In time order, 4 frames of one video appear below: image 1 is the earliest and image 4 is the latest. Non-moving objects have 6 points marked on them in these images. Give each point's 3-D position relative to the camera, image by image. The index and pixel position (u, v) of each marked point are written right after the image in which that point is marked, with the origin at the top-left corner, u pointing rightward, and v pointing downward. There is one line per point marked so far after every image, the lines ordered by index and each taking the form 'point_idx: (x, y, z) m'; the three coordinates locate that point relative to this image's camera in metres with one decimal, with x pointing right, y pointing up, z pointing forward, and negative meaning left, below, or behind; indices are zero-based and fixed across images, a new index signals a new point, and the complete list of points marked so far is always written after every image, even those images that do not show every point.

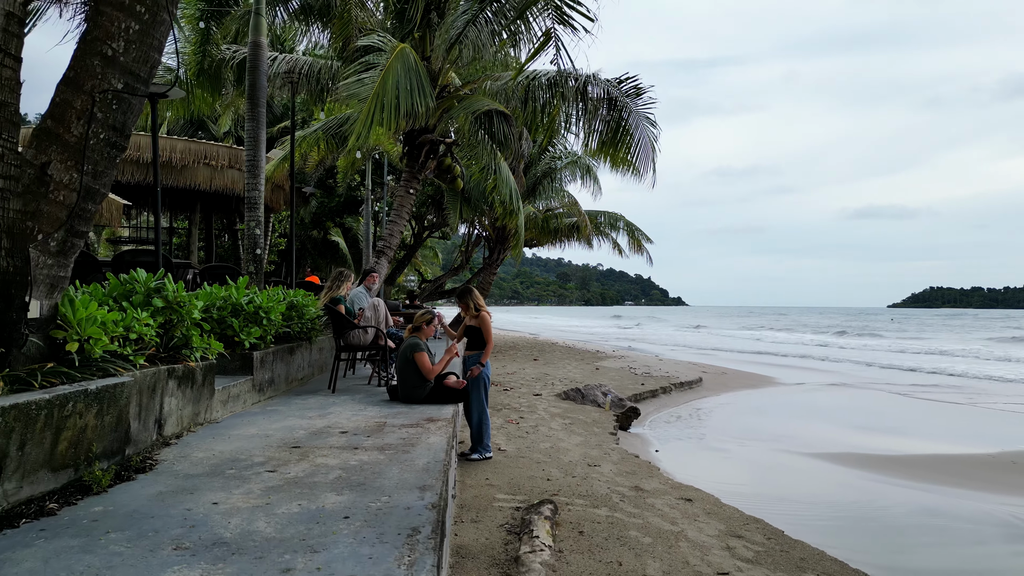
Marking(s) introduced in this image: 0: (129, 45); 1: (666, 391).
0: (-1.7, +1.1, +2.8) m
1: (+3.1, -2.1, +12.2) m
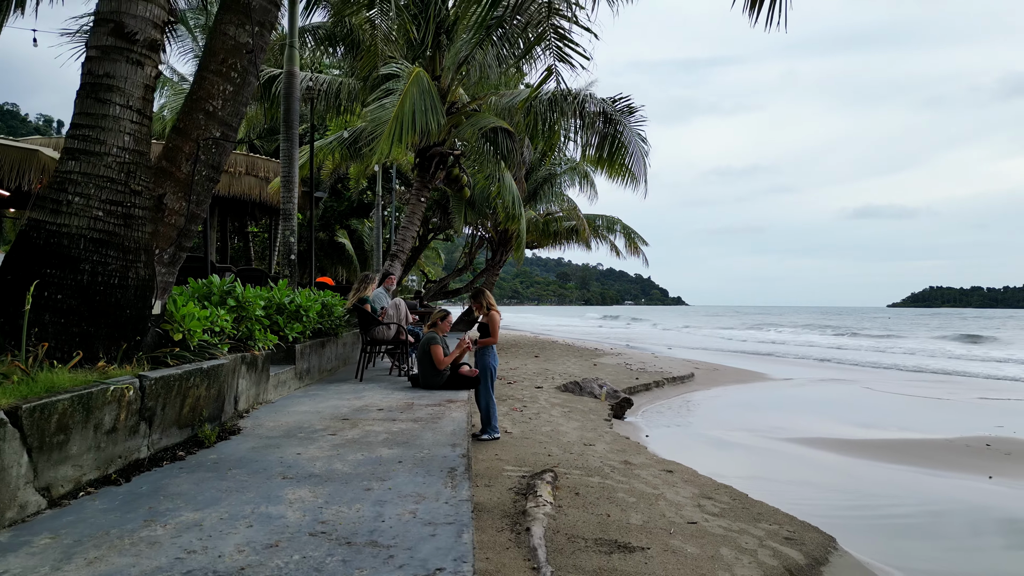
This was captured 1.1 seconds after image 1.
0: (-1.7, +1.1, +3.6) m
1: (+3.1, -2.1, +13.0) m
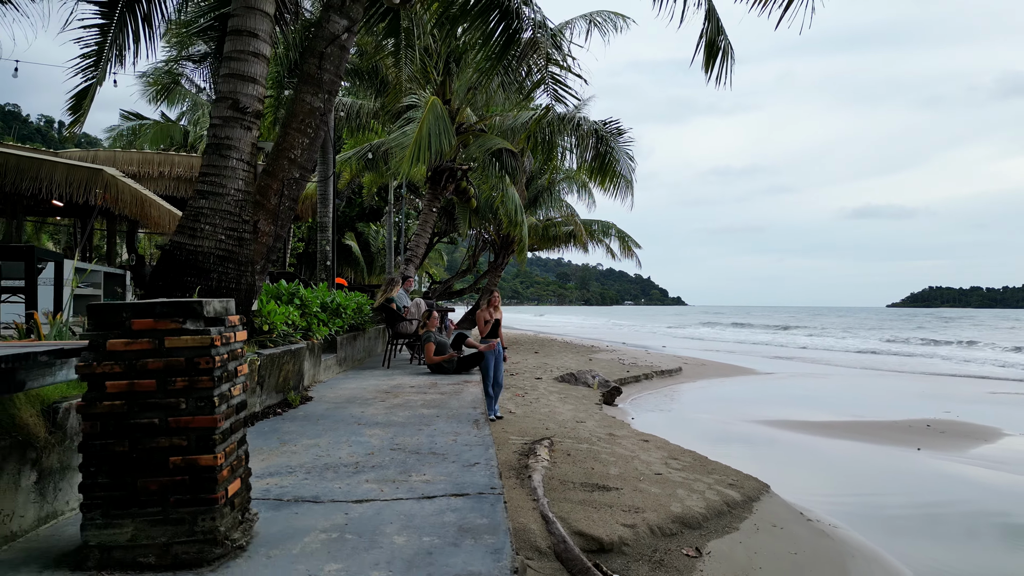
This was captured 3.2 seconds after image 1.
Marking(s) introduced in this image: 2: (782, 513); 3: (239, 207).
0: (-1.6, +1.1, +4.8) m
1: (+3.2, -2.1, +14.2) m
2: (+2.2, -1.9, +5.0) m
3: (-2.0, +0.6, +4.4) m
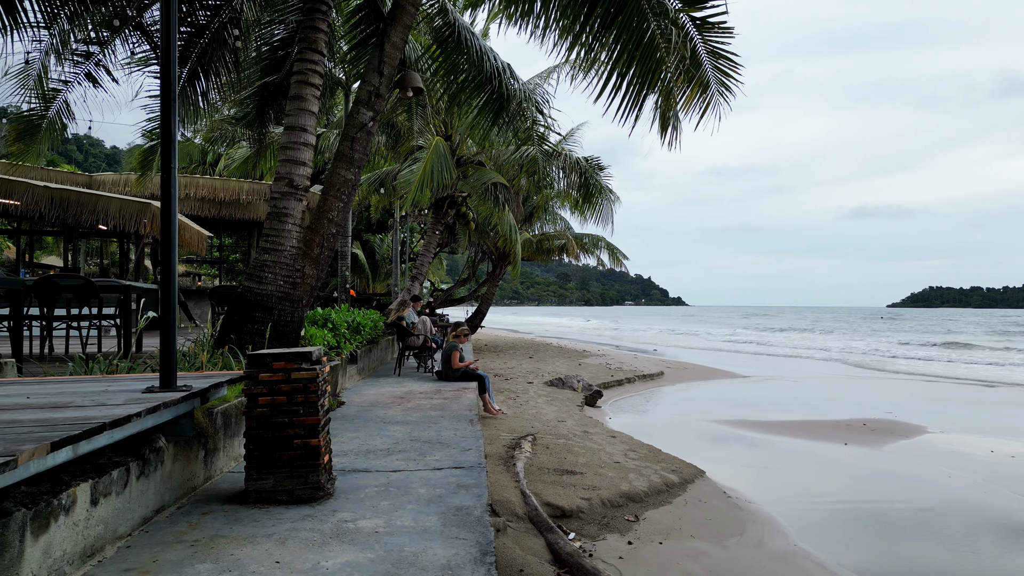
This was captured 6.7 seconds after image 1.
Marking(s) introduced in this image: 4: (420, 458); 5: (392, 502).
0: (-1.8, +0.8, +6.2) m
1: (+3.1, -2.4, +15.6) m
2: (+2.1, -2.2, +6.4) m
3: (-2.1, +0.3, +5.8) m
4: (-0.6, -1.2, +4.2) m
5: (-0.7, -1.2, +3.3) m
